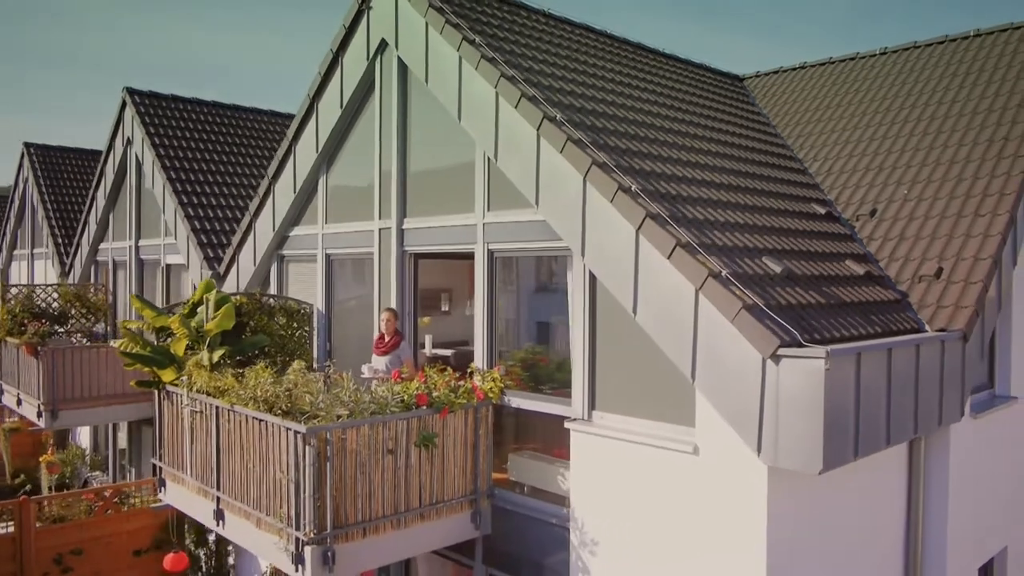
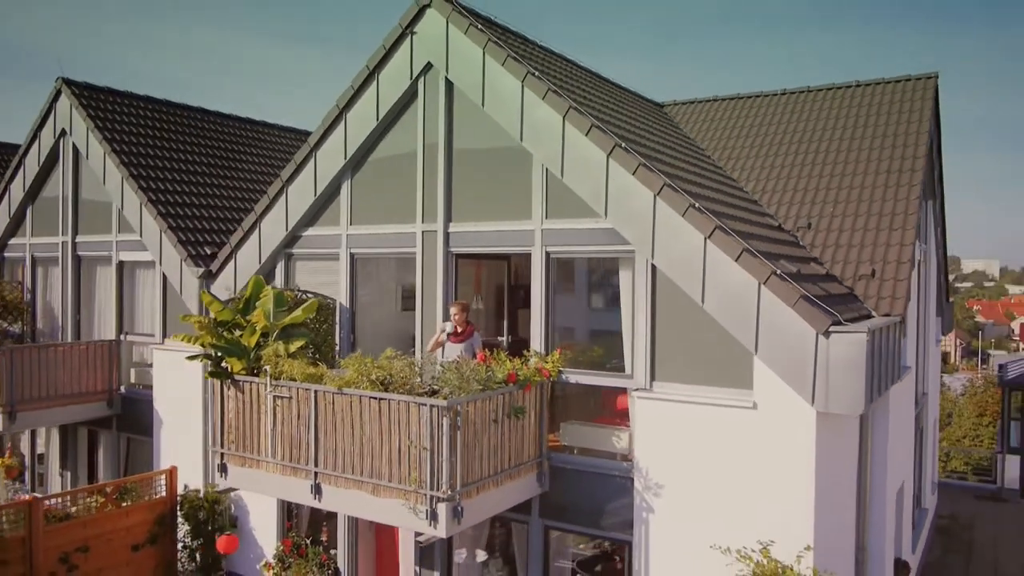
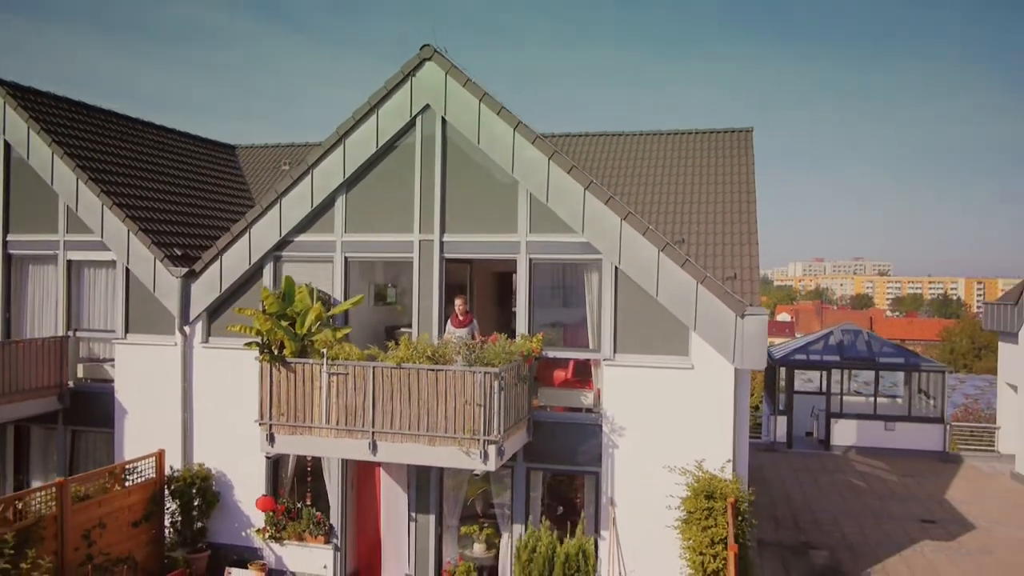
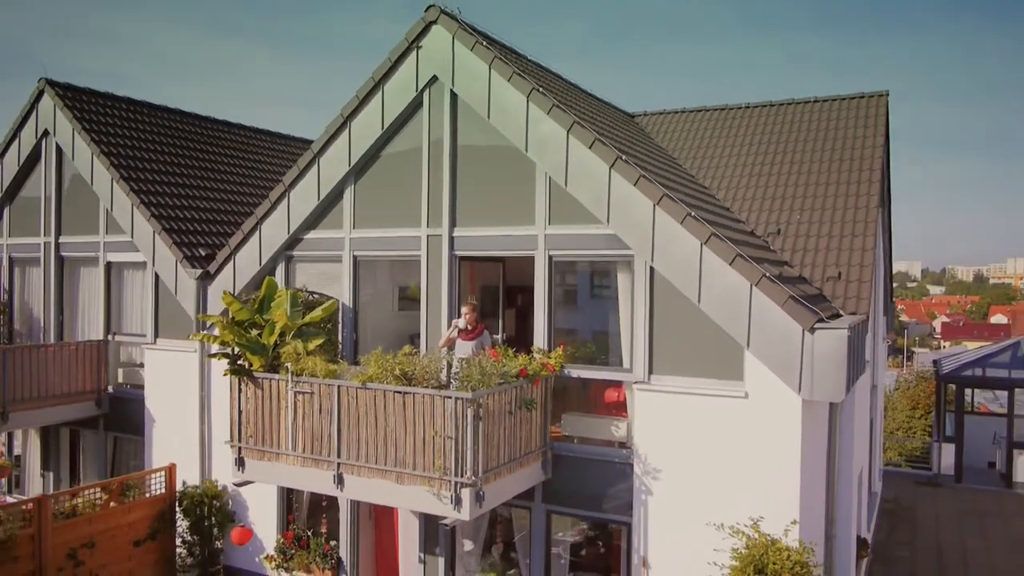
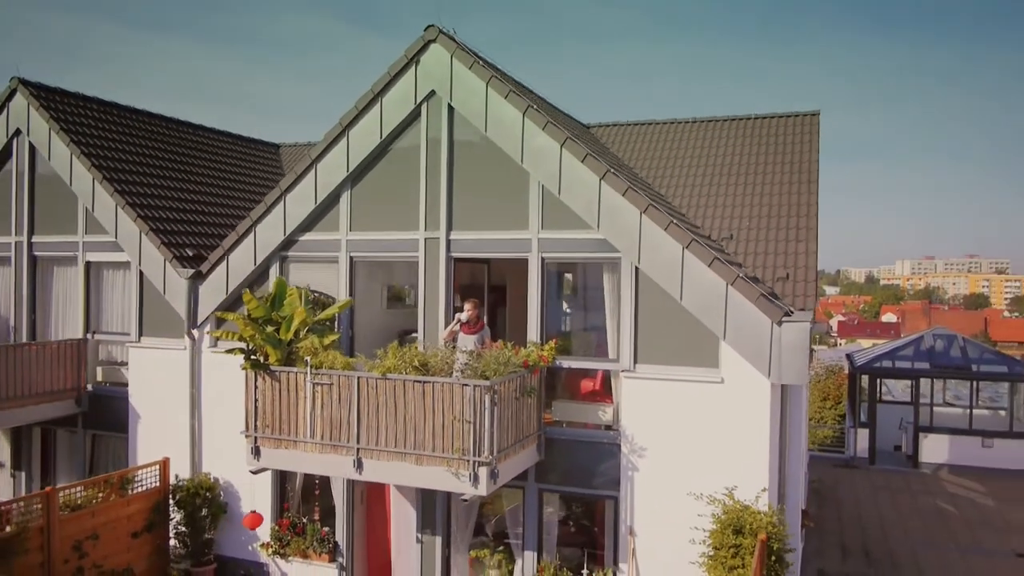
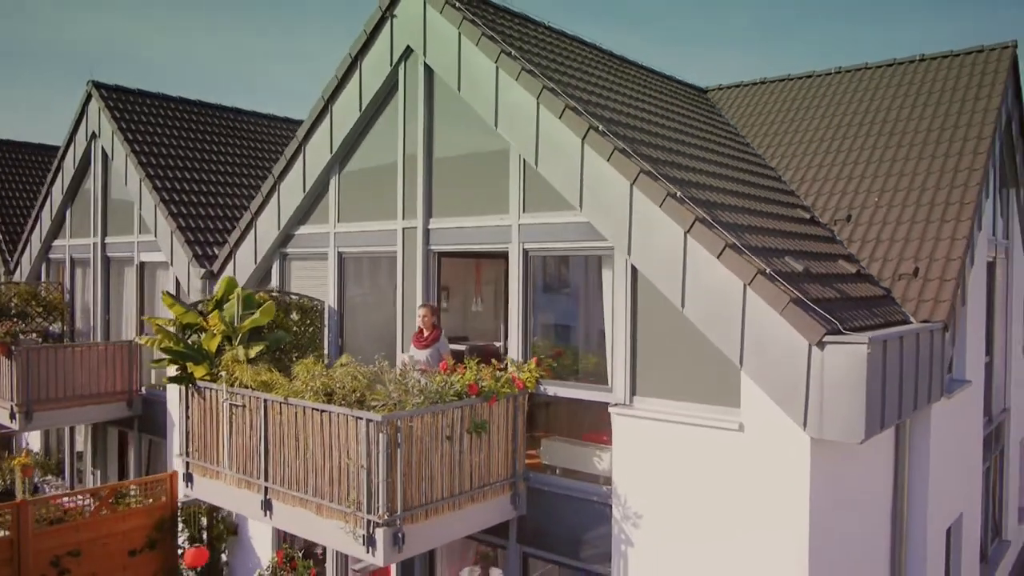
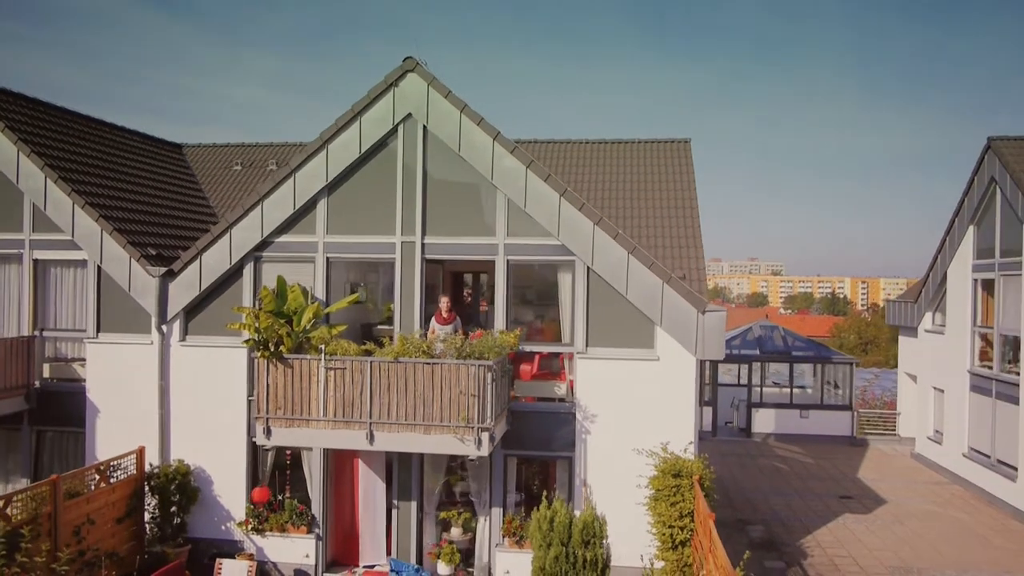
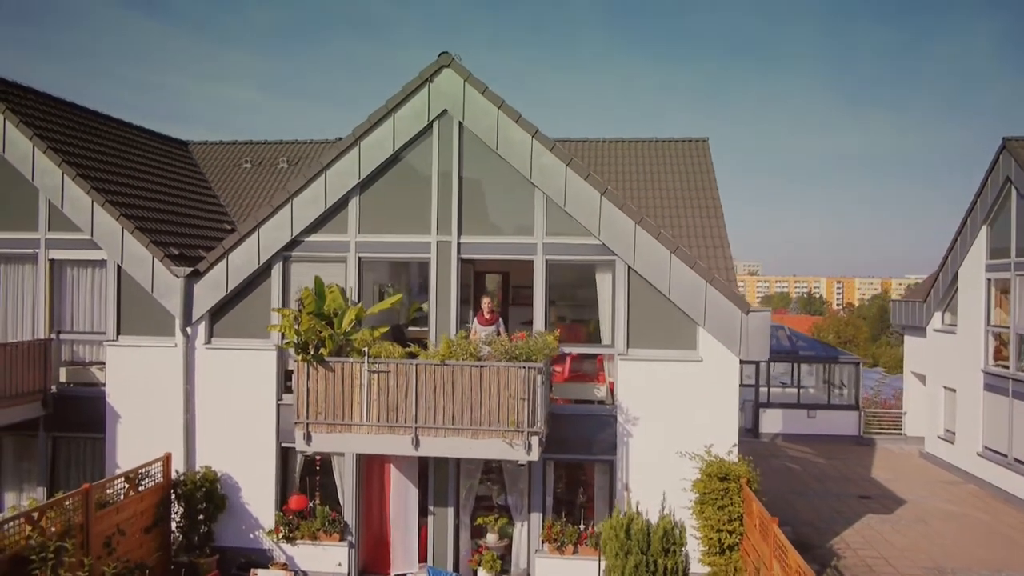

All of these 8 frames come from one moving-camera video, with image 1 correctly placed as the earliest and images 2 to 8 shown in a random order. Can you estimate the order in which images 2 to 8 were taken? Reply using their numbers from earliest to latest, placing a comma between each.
6, 2, 4, 5, 3, 7, 8
